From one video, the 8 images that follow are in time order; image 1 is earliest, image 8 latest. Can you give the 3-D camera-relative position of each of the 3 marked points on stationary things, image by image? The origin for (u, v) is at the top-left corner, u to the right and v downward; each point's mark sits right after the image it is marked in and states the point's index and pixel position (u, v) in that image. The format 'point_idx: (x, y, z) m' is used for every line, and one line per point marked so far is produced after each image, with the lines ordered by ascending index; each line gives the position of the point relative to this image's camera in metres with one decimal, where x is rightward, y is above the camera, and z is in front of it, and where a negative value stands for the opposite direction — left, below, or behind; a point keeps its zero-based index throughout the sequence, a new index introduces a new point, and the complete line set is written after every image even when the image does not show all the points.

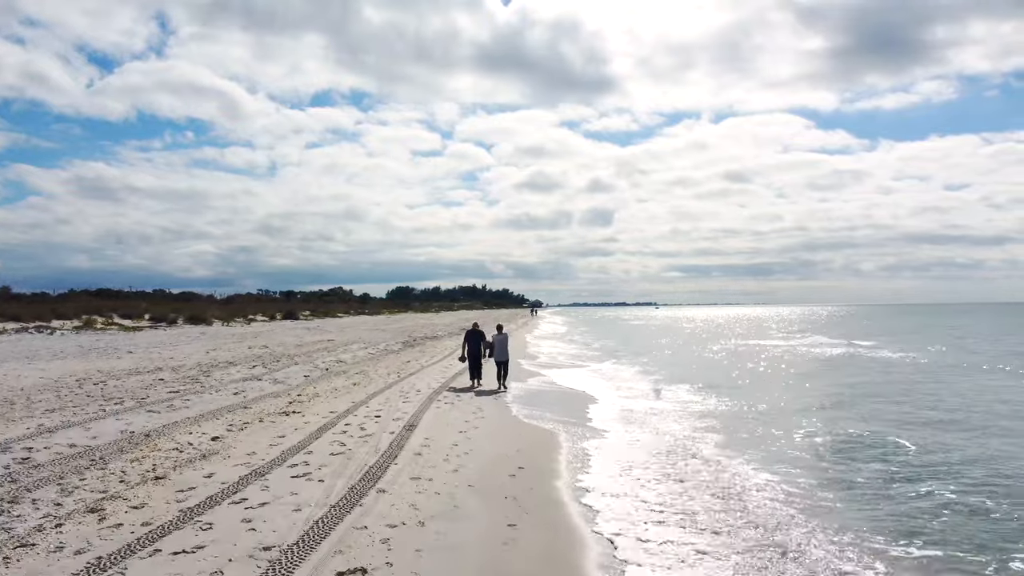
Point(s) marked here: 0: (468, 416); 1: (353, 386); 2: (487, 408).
0: (-0.7, -2.3, +10.8) m
1: (-3.6, -2.2, +13.9) m
2: (-0.5, -2.3, +12.0) m
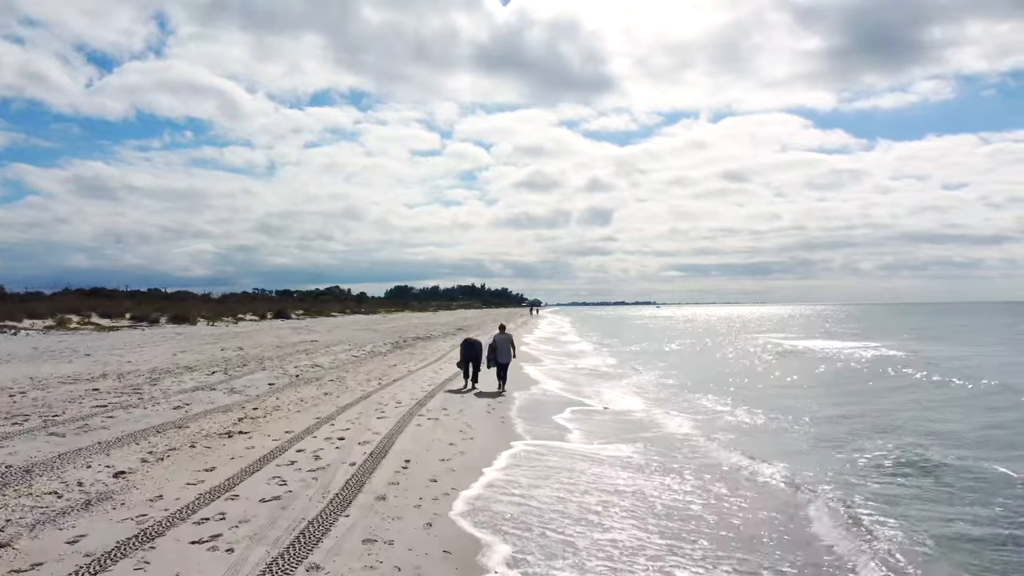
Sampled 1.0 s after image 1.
0: (-0.8, -2.2, +9.2) m
1: (-3.8, -2.1, +12.3) m
2: (-0.7, -2.3, +10.4) m
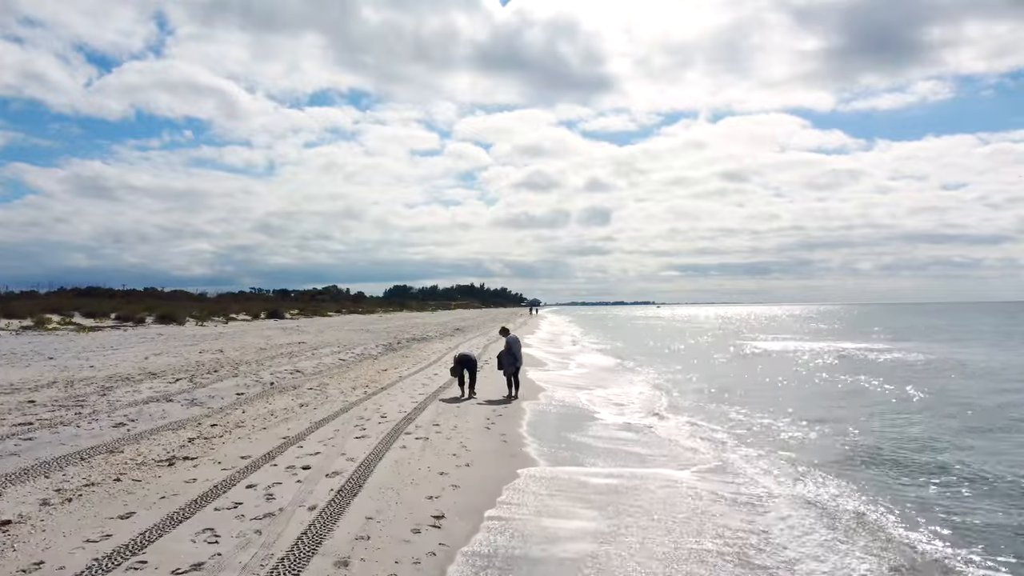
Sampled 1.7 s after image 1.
0: (-0.8, -2.1, +7.6) m
1: (-3.7, -2.1, +10.7) m
2: (-0.6, -2.2, +8.8) m
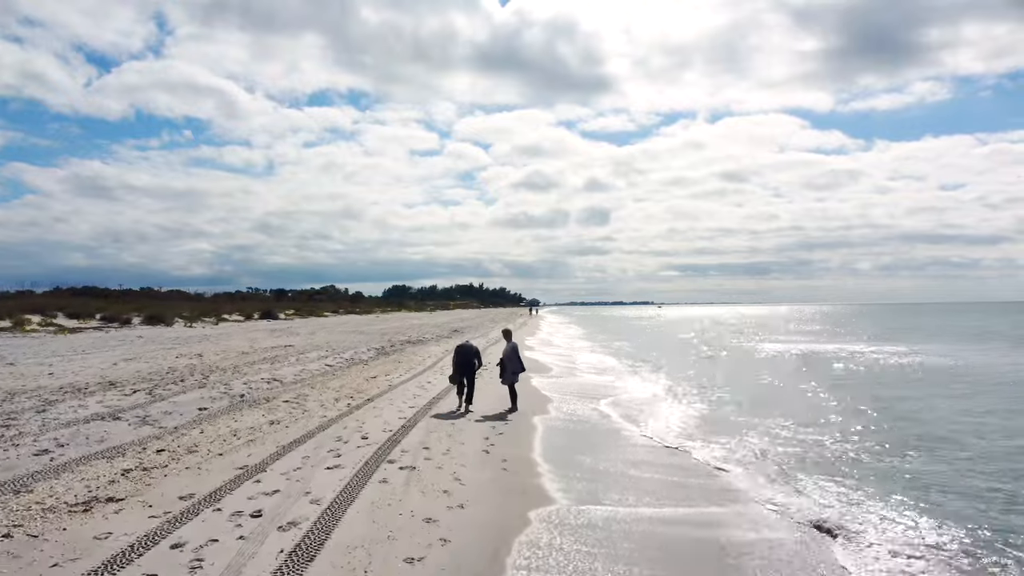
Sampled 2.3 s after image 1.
0: (-0.7, -2.1, +6.1) m
1: (-3.7, -2.1, +9.2) m
2: (-0.6, -2.2, +7.3) m
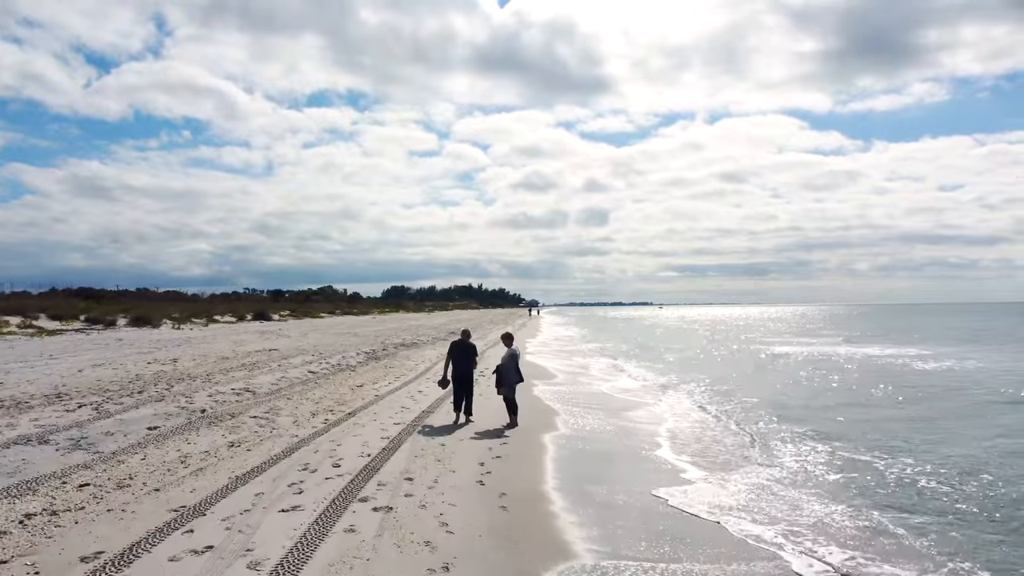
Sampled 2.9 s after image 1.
0: (-0.7, -2.1, +4.8) m
1: (-3.7, -2.1, +7.9) m
2: (-0.6, -2.2, +6.0) m
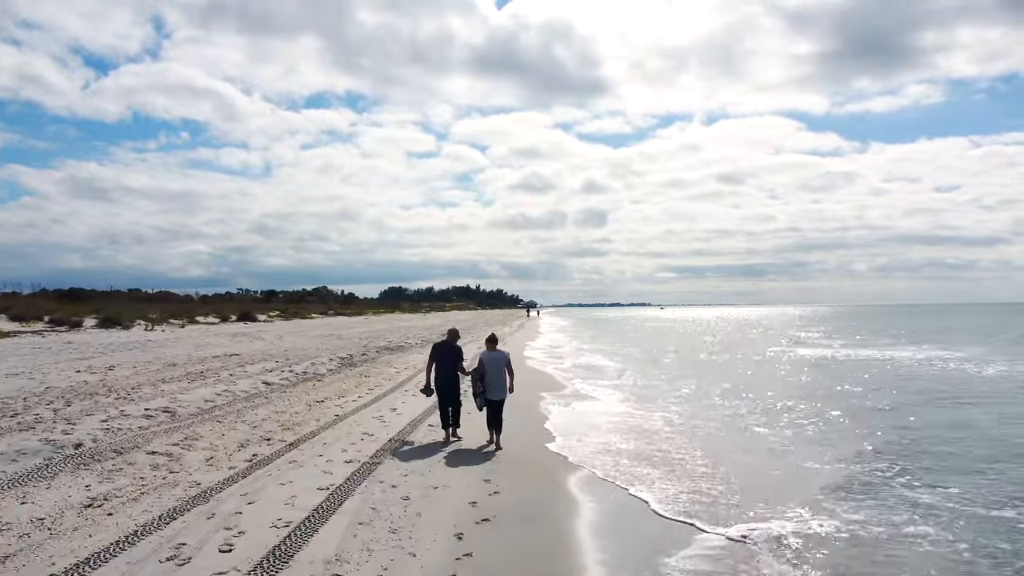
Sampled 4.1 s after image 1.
0: (-0.8, -2.0, +2.1) m
1: (-3.7, -1.9, +5.2) m
2: (-0.6, -2.0, +3.3) m
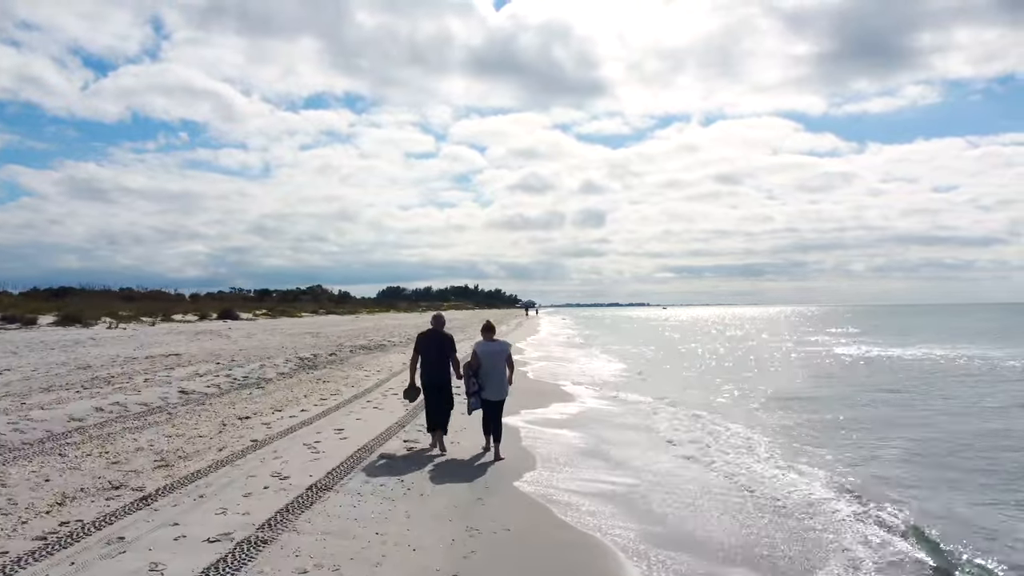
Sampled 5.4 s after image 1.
0: (-0.9, -1.6, -0.9) m
1: (-3.8, -1.6, +2.2) m
2: (-0.7, -1.7, +0.3) m
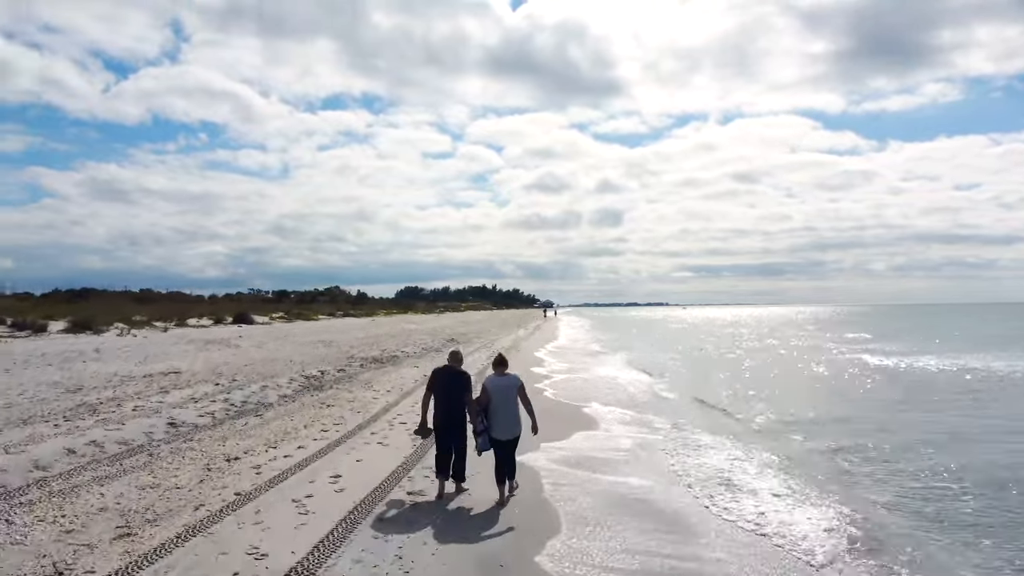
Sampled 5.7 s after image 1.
0: (-0.9, -1.9, -1.9) m
1: (-3.7, -1.9, +1.3) m
2: (-0.7, -2.0, -0.7) m
